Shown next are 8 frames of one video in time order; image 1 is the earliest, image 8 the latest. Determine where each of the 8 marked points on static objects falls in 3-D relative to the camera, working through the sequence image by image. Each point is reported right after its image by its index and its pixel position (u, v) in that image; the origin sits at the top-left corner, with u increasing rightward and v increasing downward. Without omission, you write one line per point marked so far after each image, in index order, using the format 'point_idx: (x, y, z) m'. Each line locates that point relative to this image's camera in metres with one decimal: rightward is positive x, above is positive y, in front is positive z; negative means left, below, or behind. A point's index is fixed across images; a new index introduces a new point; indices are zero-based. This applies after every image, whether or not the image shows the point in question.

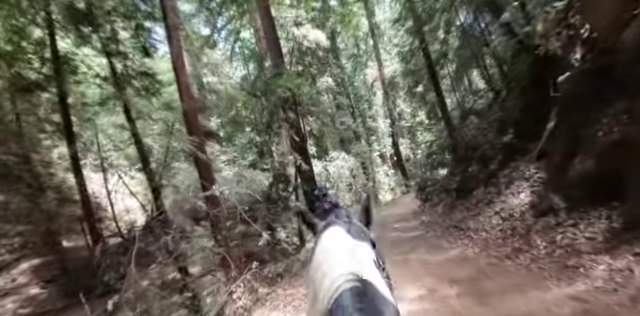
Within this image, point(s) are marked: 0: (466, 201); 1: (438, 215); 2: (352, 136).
0: (+4.7, -1.4, +9.8) m
1: (+4.3, -2.1, +11.2) m
2: (+1.8, +1.2, +17.6) m
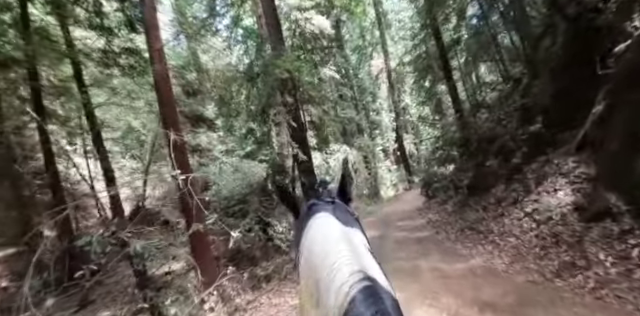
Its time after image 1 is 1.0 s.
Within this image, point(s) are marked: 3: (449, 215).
0: (+4.6, -1.2, +8.8) m
1: (+4.2, -1.9, +10.2) m
2: (+1.9, +1.6, +16.6) m
3: (+4.2, -1.9, +10.0) m
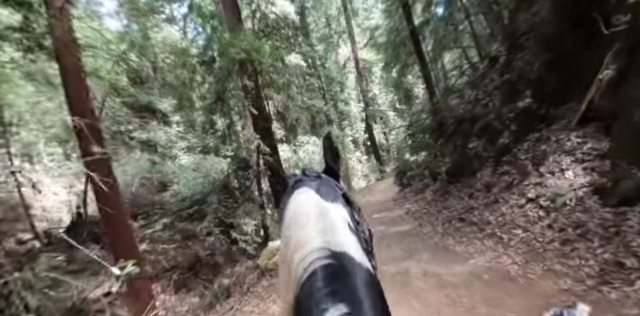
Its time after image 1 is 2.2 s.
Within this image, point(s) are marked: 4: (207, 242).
0: (+3.8, -0.7, +8.2) m
1: (+3.2, -1.4, +9.6) m
2: (+0.2, +2.1, +15.6) m
3: (+3.3, -1.4, +9.3) m
4: (-3.3, -2.4, +9.0) m
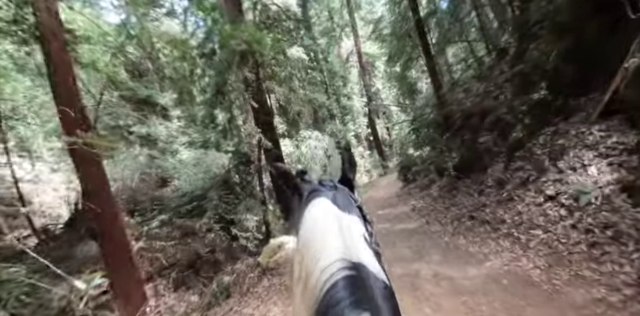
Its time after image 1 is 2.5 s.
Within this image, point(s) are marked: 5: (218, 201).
0: (+3.8, -0.6, +7.9) m
1: (+3.3, -1.3, +9.3) m
2: (+0.3, +2.3, +15.3) m
3: (+3.4, -1.3, +9.0) m
4: (-3.2, -2.3, +8.8) m
5: (-2.9, -1.3, +8.9) m
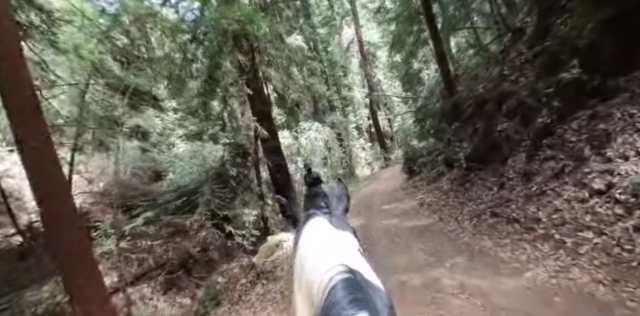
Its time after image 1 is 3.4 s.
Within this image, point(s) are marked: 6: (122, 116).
0: (+3.9, -0.4, +7.3) m
1: (+3.4, -1.0, +8.7) m
2: (+0.3, +2.7, +14.6) m
3: (+3.4, -1.0, +8.4) m
4: (-3.2, -2.1, +8.1) m
5: (-2.9, -1.0, +8.2) m
6: (-4.8, +1.0, +7.7) m
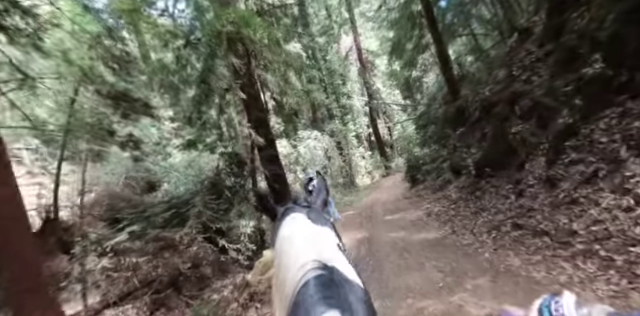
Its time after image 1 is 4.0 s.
0: (+3.9, -0.5, +6.8) m
1: (+3.3, -1.2, +8.2) m
2: (+0.3, +2.3, +14.2) m
3: (+3.4, -1.2, +7.9) m
4: (-3.2, -2.3, +7.6) m
5: (-2.9, -1.3, +7.7) m
6: (-4.8, +0.8, +7.3) m
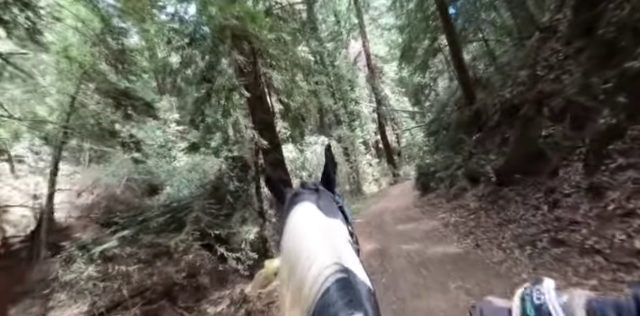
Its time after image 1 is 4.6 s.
0: (+4.0, -0.6, +6.2) m
1: (+3.5, -1.3, +7.6) m
2: (+0.6, +2.1, +13.7) m
3: (+3.5, -1.3, +7.3) m
4: (-3.0, -2.3, +7.1) m
5: (-2.7, -1.3, +7.3) m
6: (-4.6, +0.8, +6.9) m
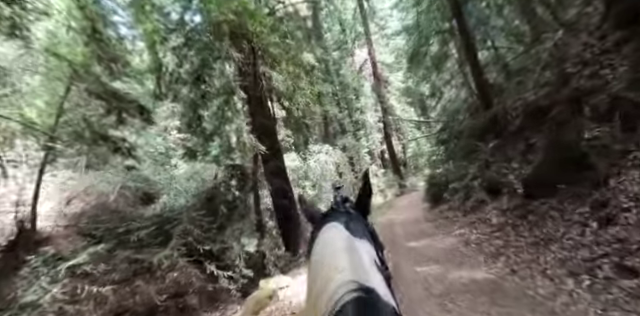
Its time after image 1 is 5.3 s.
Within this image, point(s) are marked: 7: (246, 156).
0: (+4.0, -0.8, +5.4) m
1: (+3.6, -1.5, +6.8) m
2: (+0.8, +1.7, +13.0) m
3: (+3.6, -1.5, +6.5) m
4: (-3.0, -2.4, +6.4) m
5: (-2.7, -1.4, +6.6) m
6: (-4.6, +0.7, +6.3) m
7: (-1.8, 0.0, +7.2) m
